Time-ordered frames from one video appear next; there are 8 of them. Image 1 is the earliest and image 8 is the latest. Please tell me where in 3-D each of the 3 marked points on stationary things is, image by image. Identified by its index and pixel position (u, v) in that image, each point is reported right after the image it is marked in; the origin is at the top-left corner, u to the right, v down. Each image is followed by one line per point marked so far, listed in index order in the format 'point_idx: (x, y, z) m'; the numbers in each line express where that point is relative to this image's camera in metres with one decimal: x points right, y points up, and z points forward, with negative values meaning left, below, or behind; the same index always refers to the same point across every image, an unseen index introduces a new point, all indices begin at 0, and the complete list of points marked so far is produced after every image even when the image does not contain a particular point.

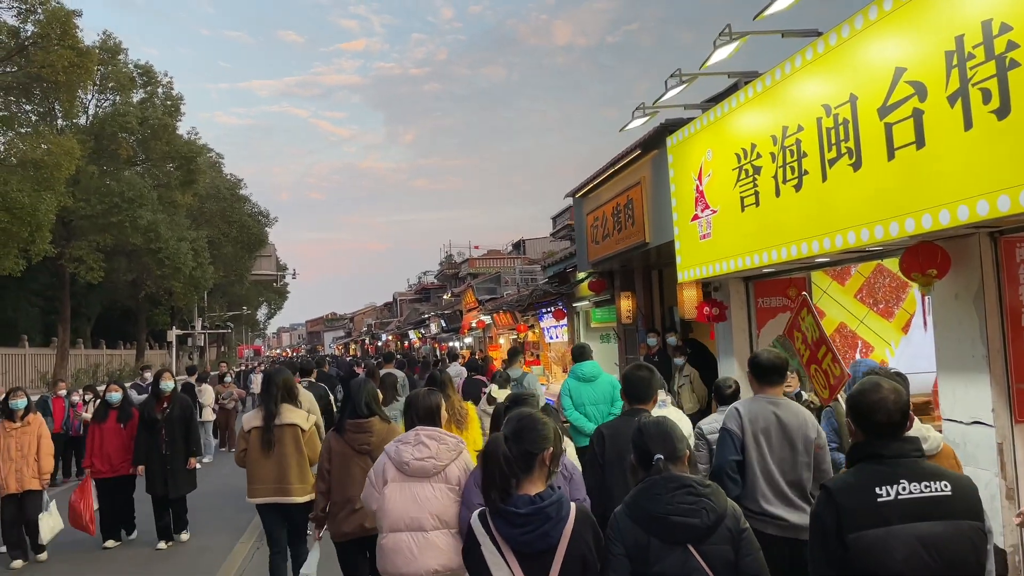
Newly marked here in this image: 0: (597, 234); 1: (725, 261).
0: (+1.2, +0.7, +11.1) m
1: (+1.9, +0.2, +7.4) m
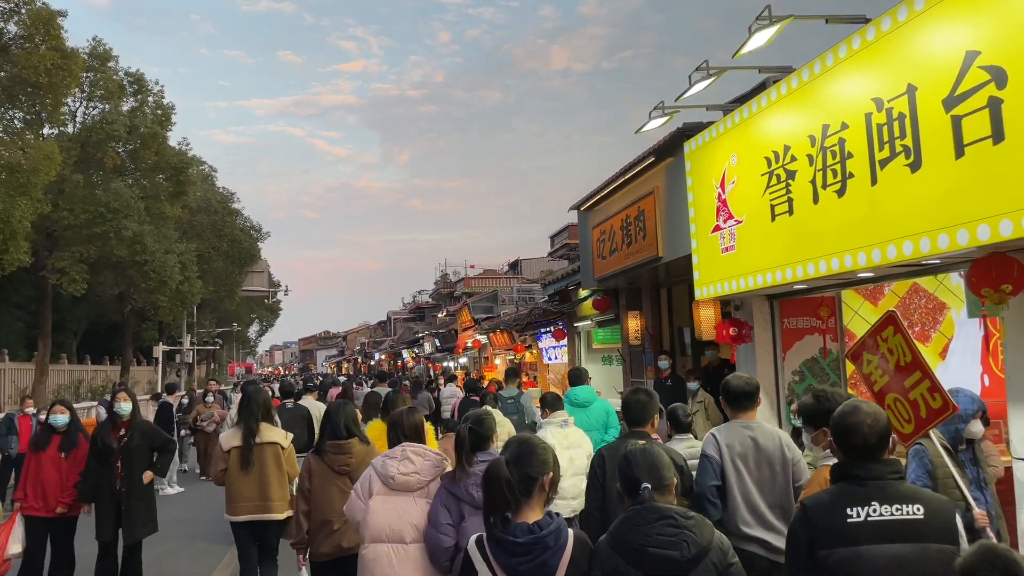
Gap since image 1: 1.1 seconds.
0: (+1.2, +0.5, +10.4) m
1: (+2.0, +0.1, +6.8) m
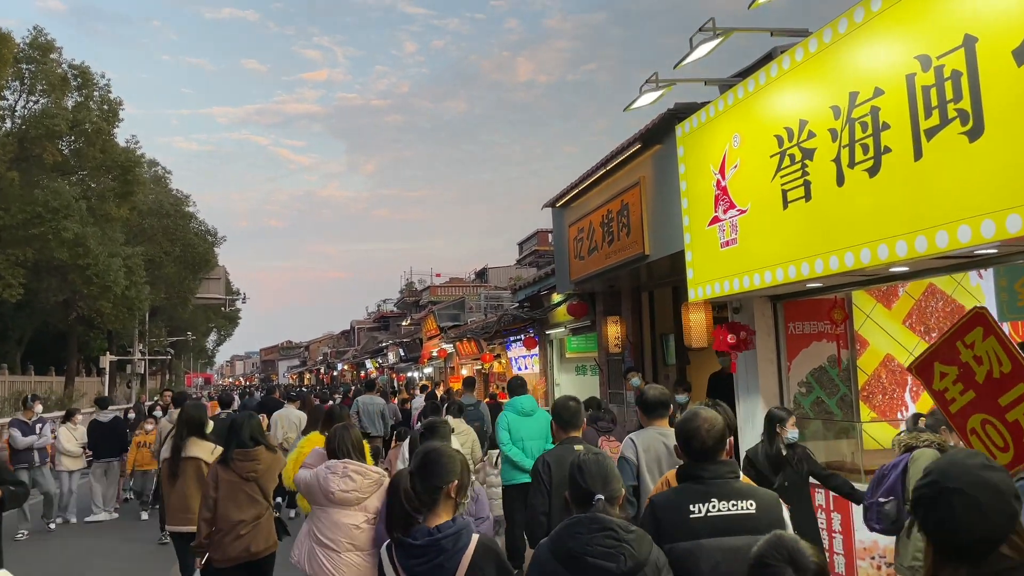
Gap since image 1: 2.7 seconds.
0: (+0.8, +0.5, +9.5) m
1: (+1.8, +0.1, +5.9) m
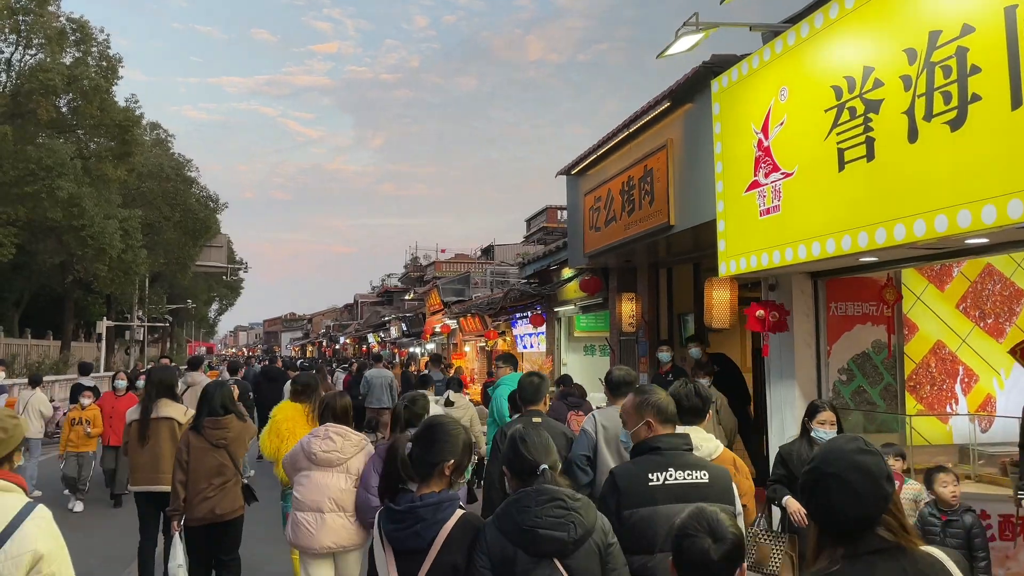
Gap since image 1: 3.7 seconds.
0: (+0.9, +0.8, +8.8) m
1: (+1.9, +0.3, +5.2) m
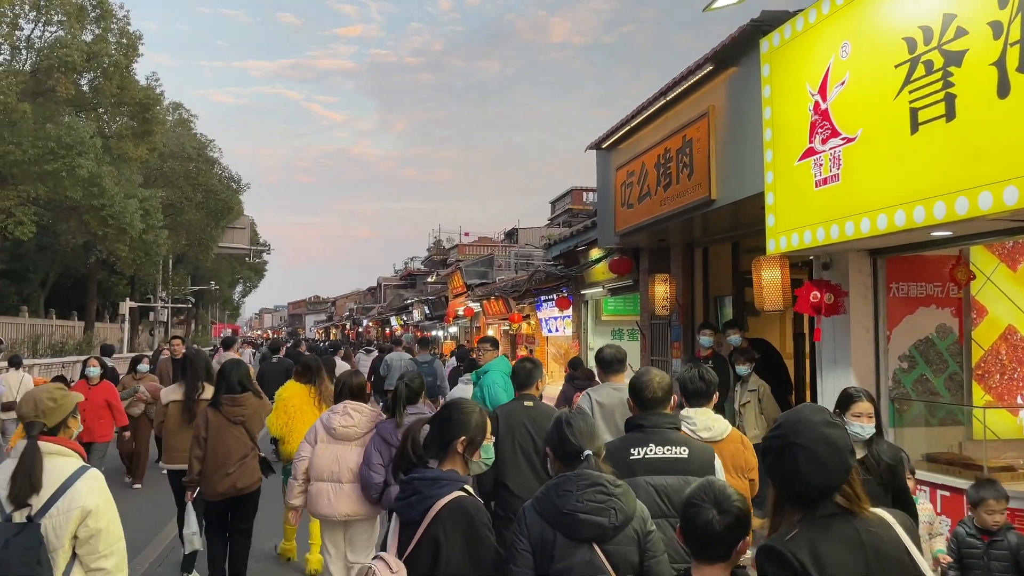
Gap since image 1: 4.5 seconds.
0: (+1.2, +1.0, +8.3) m
1: (+2.0, +0.4, +4.7) m
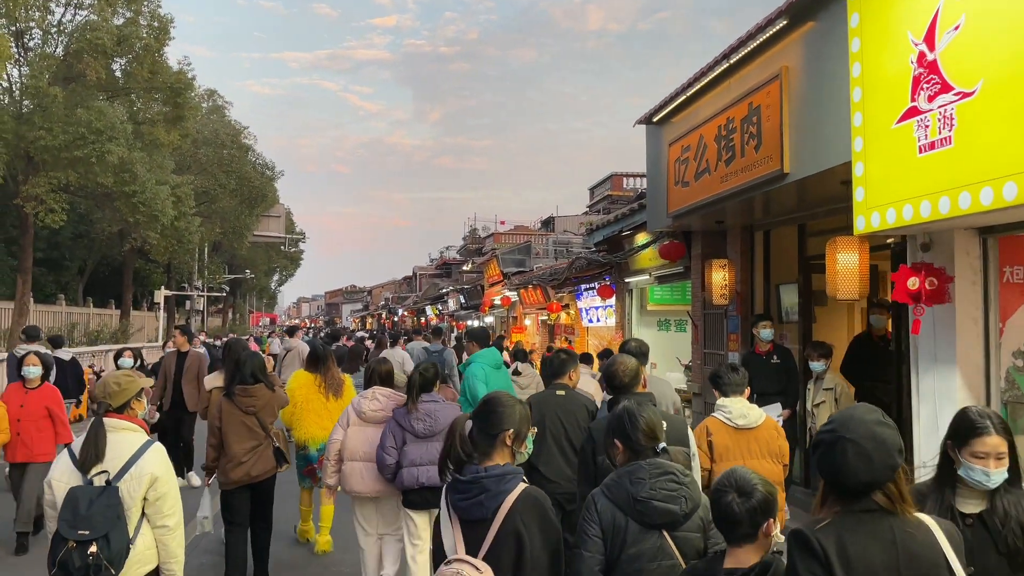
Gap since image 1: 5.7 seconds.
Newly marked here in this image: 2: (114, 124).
0: (+1.6, +1.1, +7.6) m
1: (+2.3, +0.5, +4.0) m
2: (-8.8, +3.6, +18.0) m
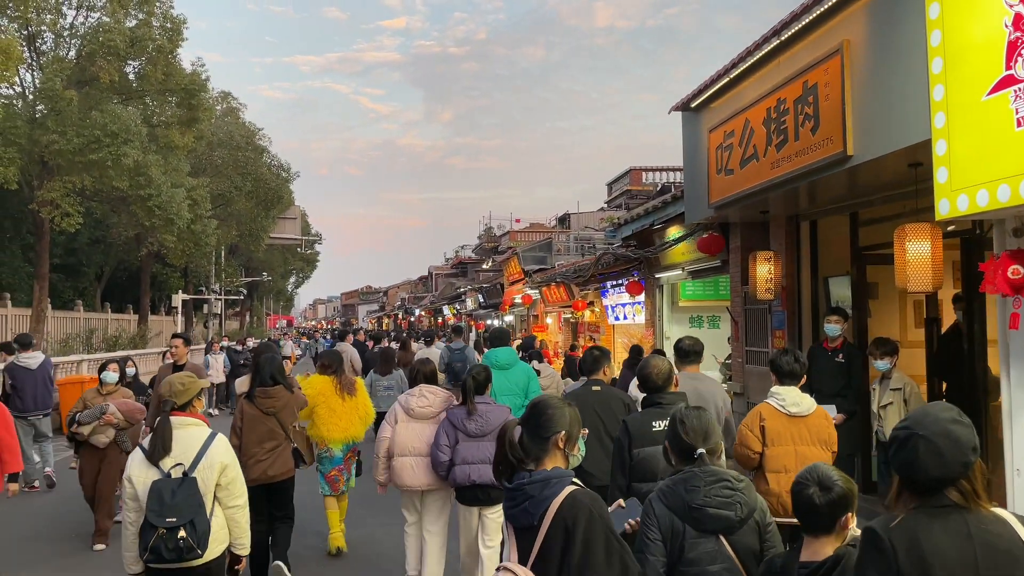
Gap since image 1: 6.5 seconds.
0: (+1.9, +1.1, +7.1) m
1: (+2.5, +0.5, +3.5) m
2: (-8.4, +3.5, +17.7) m
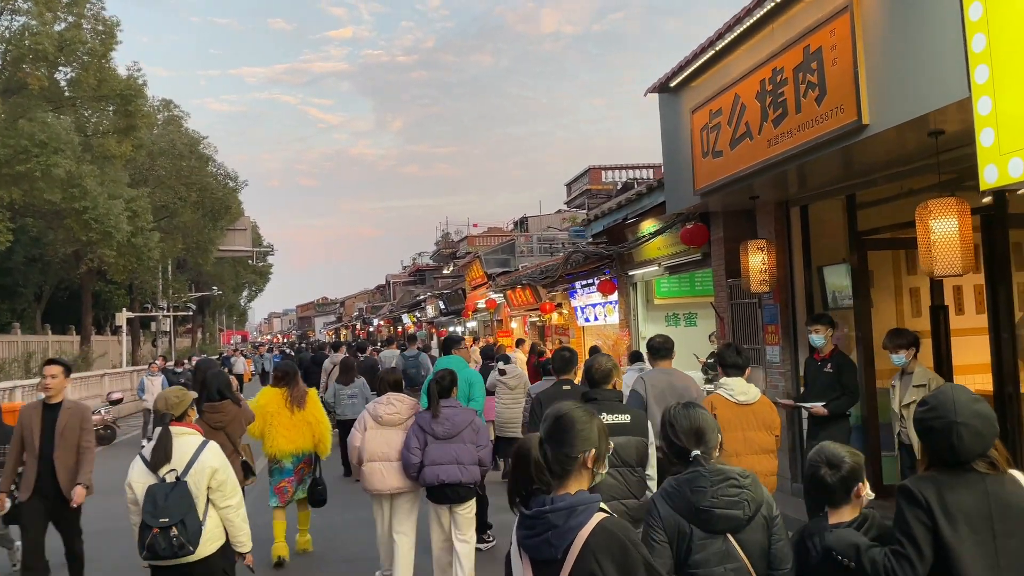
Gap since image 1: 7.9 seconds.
0: (+1.7, +1.2, +6.5) m
1: (+2.5, +0.6, +2.9) m
2: (-9.3, +3.1, +16.6) m
